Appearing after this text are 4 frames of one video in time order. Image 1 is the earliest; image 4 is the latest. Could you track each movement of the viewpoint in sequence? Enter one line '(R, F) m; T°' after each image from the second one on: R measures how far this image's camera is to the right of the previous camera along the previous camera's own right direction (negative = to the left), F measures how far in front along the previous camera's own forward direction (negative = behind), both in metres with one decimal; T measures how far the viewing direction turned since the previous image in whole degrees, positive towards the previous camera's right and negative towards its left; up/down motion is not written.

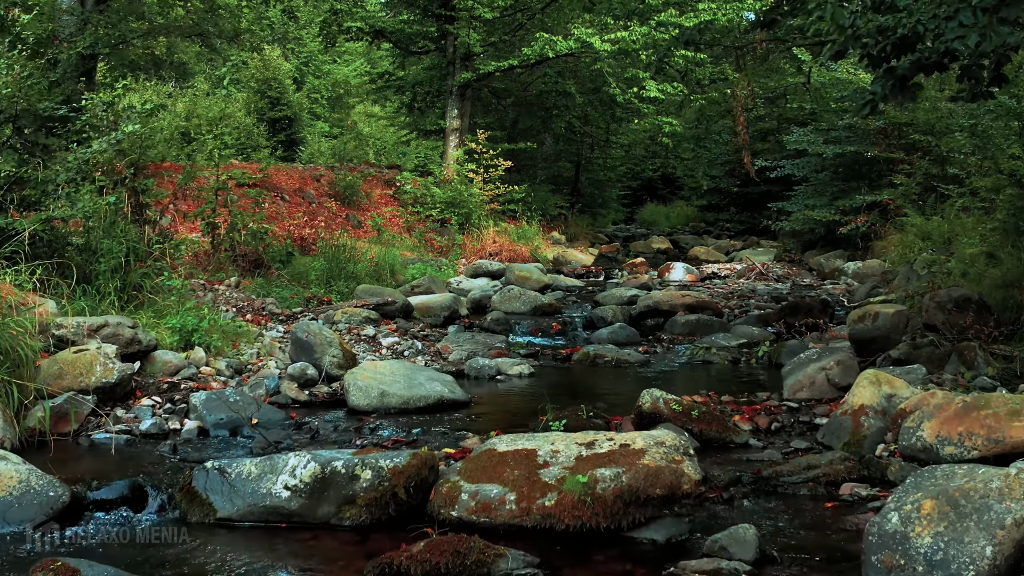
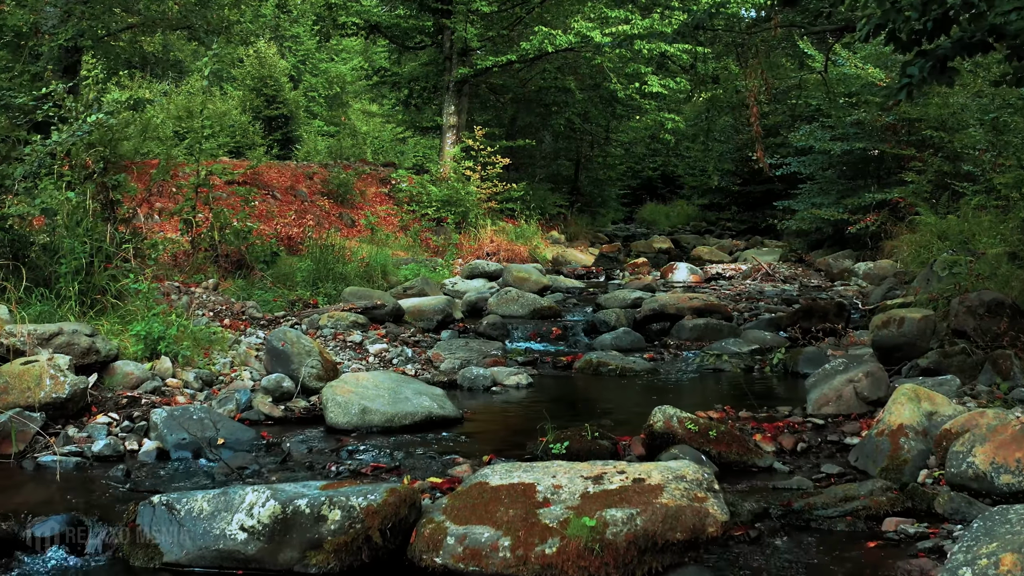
(0.0, +0.6) m; 0°
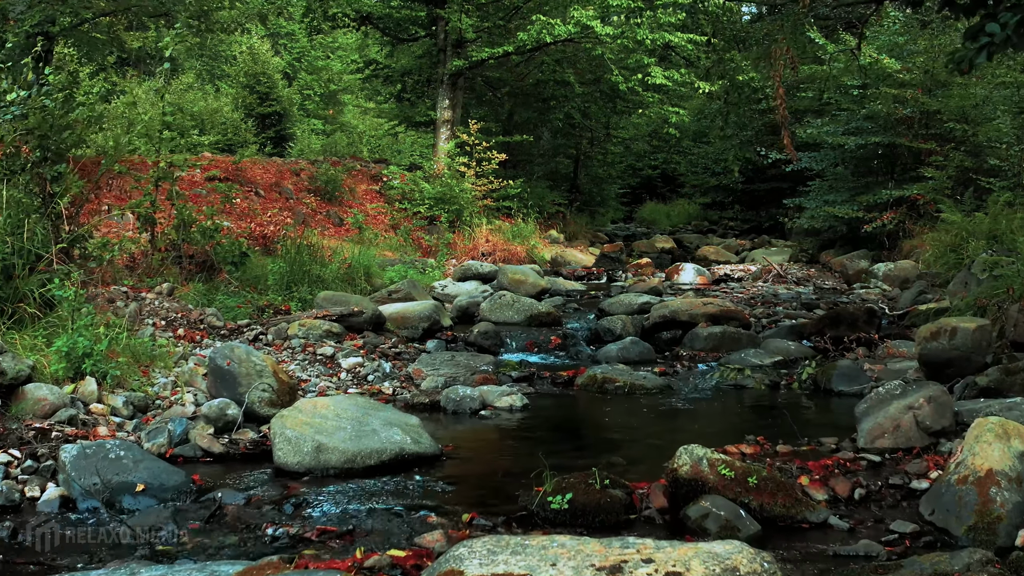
(+0.1, +1.0) m; 0°
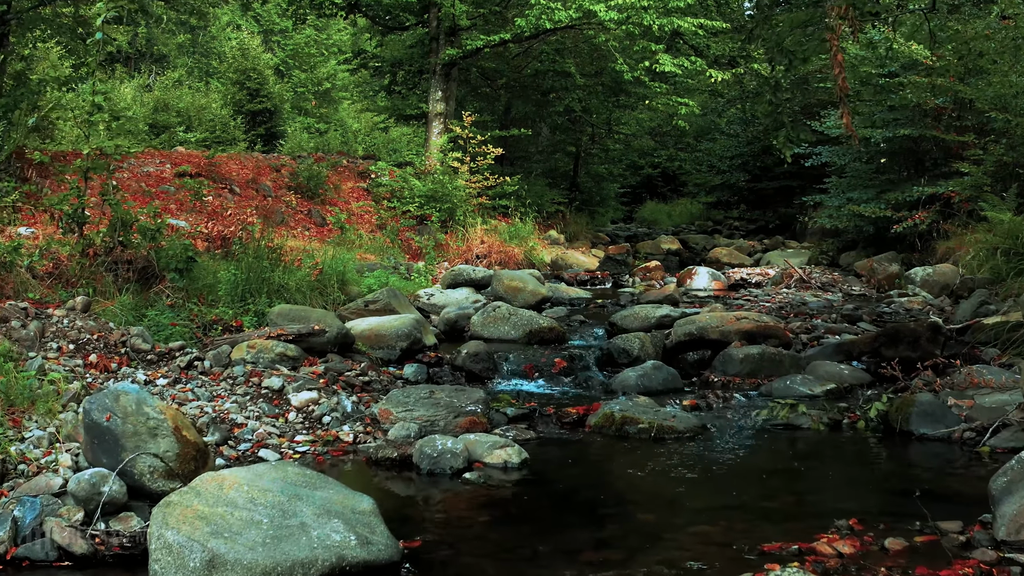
(0.0, +1.4) m; 0°
